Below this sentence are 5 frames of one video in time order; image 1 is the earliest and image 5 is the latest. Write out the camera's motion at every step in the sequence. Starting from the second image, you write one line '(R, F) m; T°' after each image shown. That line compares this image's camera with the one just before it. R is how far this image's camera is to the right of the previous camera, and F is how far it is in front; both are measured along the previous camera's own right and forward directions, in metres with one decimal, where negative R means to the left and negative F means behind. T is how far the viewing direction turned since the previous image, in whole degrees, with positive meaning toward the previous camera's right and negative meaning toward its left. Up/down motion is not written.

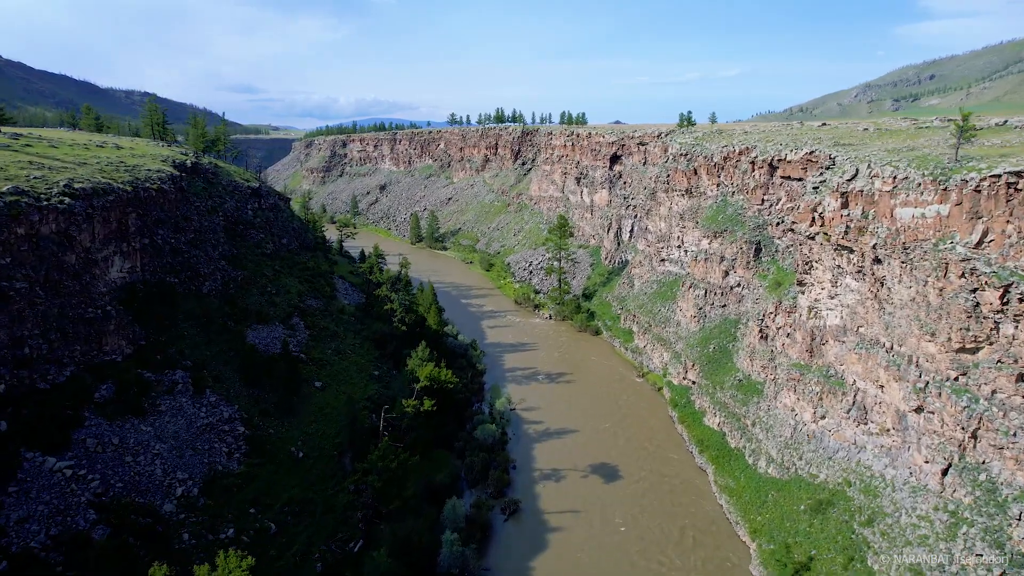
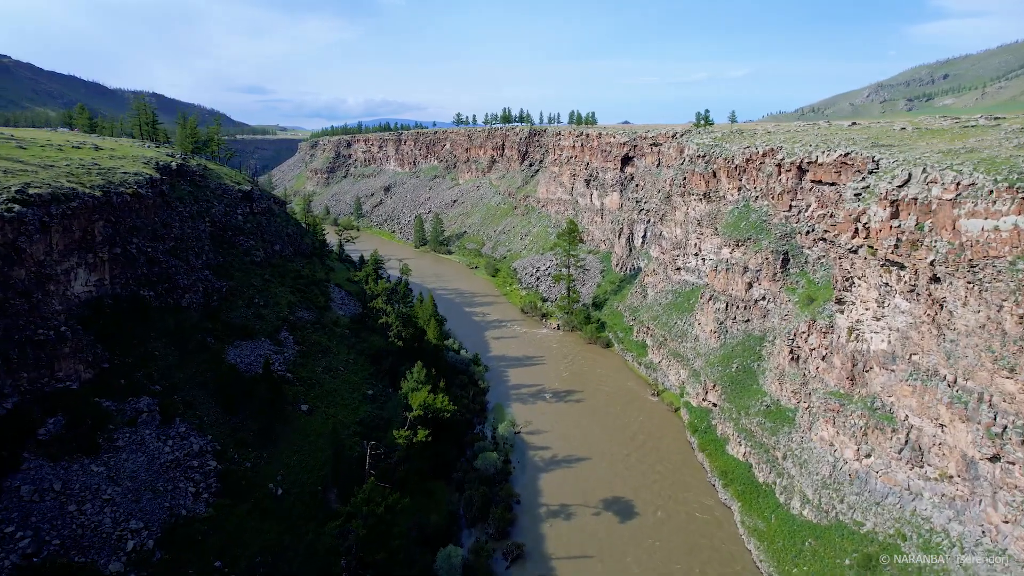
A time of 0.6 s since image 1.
(+0.2, +3.6) m; -1°
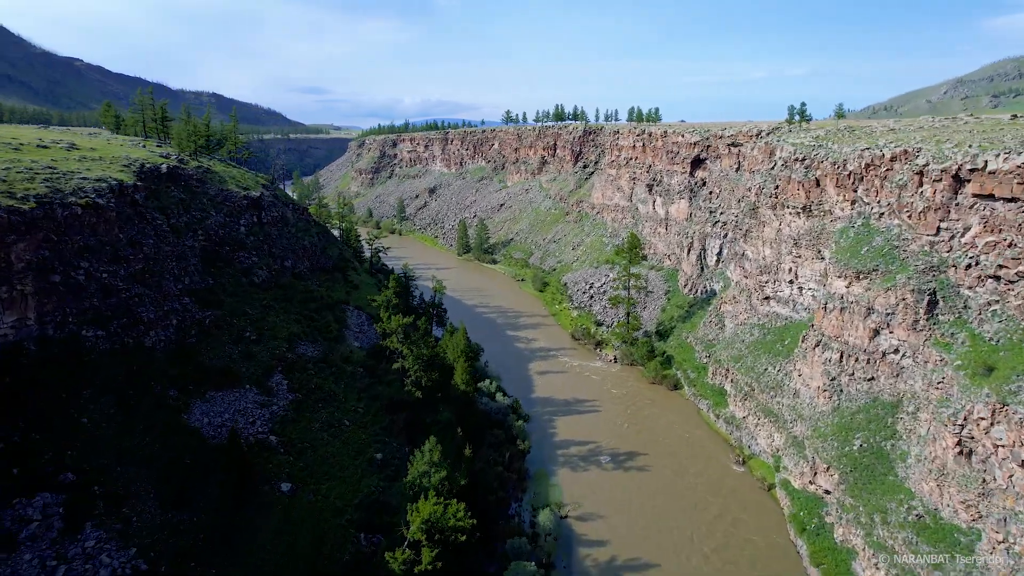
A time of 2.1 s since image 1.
(+0.1, +9.7) m; -4°
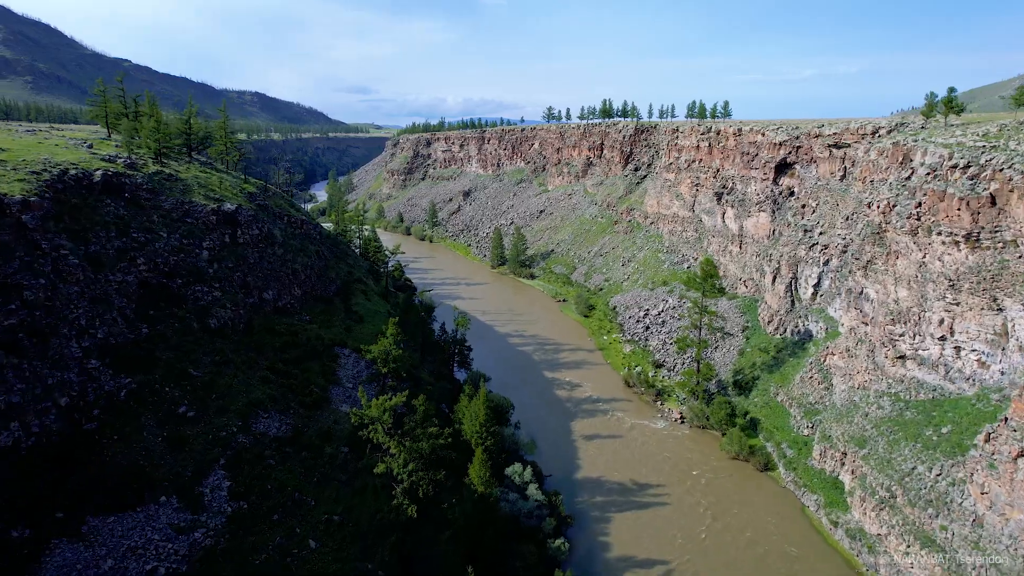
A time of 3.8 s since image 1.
(0.0, +11.8) m; -3°
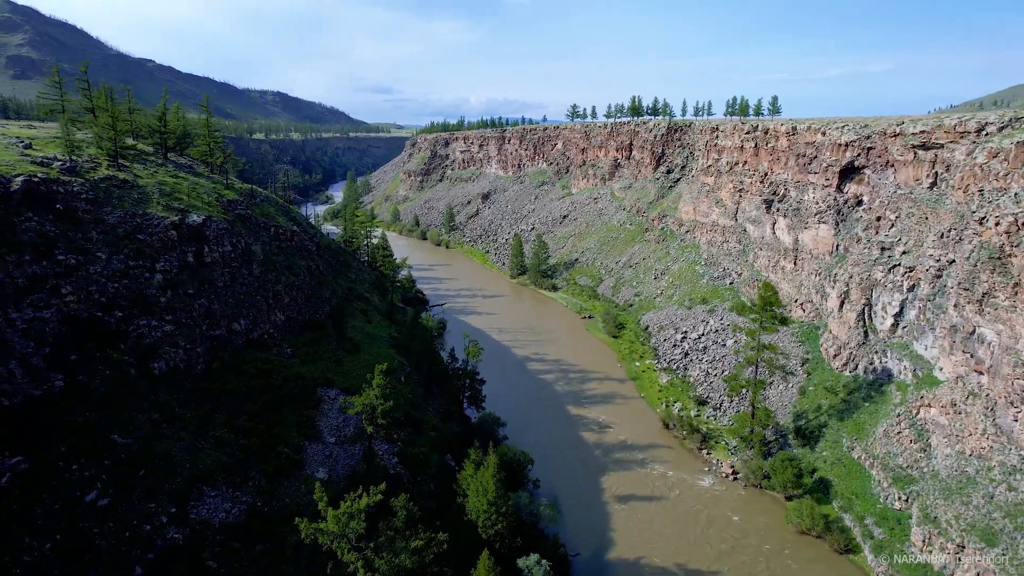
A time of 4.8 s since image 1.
(+0.1, +7.3) m; -2°
